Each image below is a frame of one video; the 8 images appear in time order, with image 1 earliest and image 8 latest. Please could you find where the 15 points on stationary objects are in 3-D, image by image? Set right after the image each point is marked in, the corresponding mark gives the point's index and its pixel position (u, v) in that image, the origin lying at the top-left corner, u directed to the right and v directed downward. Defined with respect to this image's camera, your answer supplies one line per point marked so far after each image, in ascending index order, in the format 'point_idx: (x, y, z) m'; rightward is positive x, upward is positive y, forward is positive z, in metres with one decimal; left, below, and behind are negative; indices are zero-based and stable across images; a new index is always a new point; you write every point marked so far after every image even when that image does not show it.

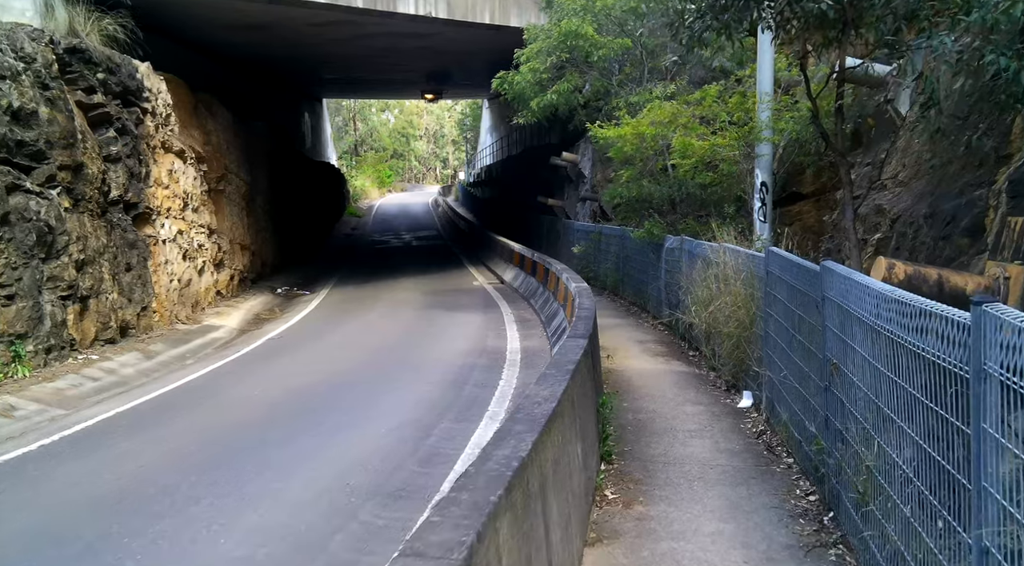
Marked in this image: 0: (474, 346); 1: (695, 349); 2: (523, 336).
0: (-0.6, -0.9, +14.5) m
1: (+2.4, -0.9, +13.3) m
2: (+0.1, -0.8, +15.8) m
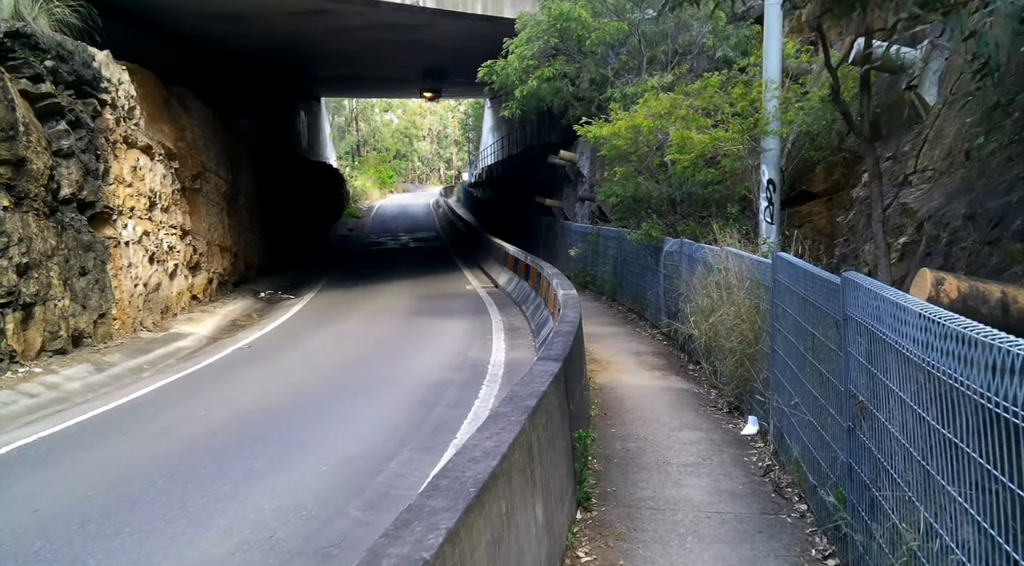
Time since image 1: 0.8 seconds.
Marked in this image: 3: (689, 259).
0: (-0.8, -1.0, +13.3) m
1: (+2.2, -1.0, +12.1) m
2: (-0.1, -0.9, +14.6) m
3: (+2.3, +0.3, +13.0) m
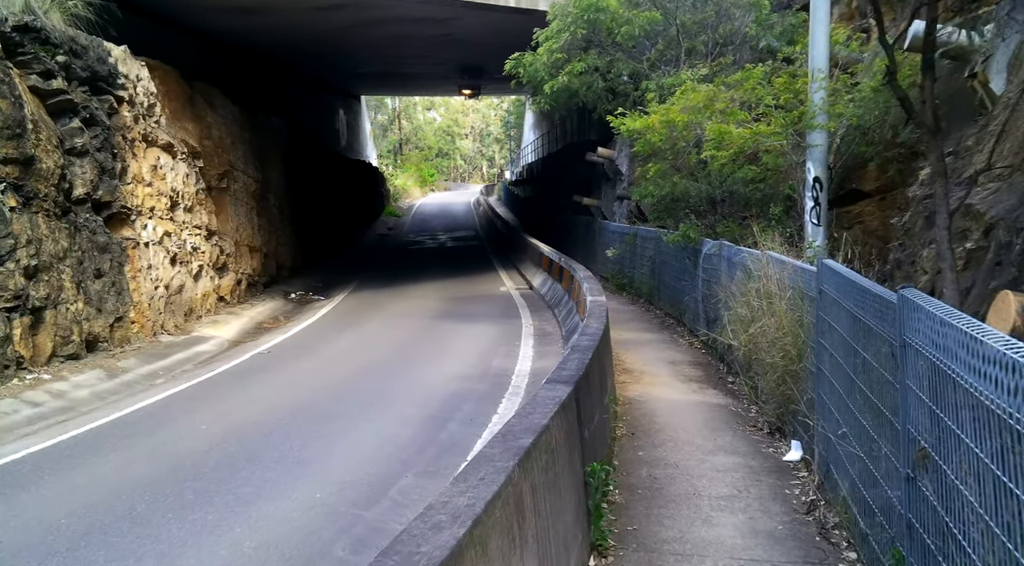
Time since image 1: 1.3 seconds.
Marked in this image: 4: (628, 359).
0: (-0.4, -1.0, +12.6) m
1: (+2.5, -1.0, +11.3) m
2: (+0.3, -0.9, +13.9) m
3: (+2.6, +0.2, +12.2) m
4: (+1.5, -1.0, +13.4) m
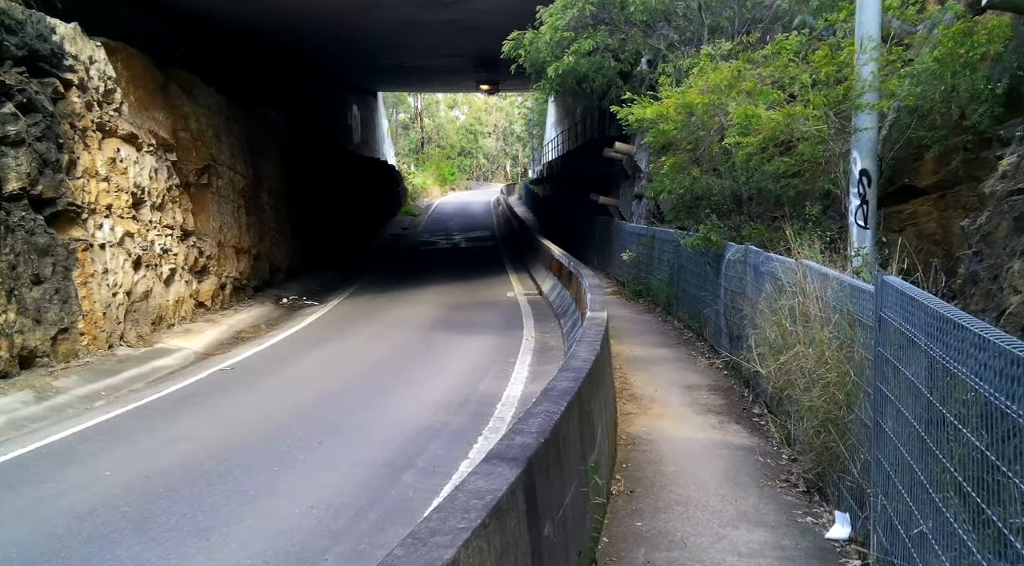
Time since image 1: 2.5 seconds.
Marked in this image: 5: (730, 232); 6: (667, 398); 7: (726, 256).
0: (-0.5, -1.1, +10.9) m
1: (+2.3, -1.2, +9.5) m
2: (+0.3, -1.1, +12.1) m
3: (+2.5, +0.1, +10.4) m
4: (+1.5, -1.1, +11.6) m
5: (+2.9, +0.7, +13.6) m
6: (+1.6, -1.2, +10.5) m
7: (+2.6, +0.3, +12.3) m
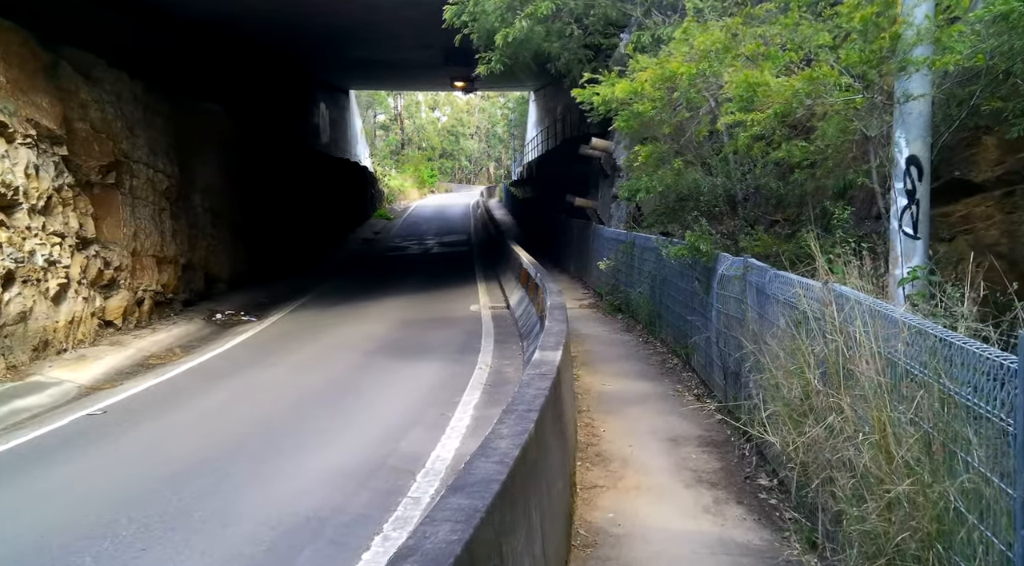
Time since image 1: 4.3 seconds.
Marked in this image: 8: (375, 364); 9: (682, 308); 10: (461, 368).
0: (-1.1, -1.4, +8.4) m
1: (+1.8, -1.3, +7.0) m
2: (-0.3, -1.3, +9.6) m
3: (+1.9, -0.1, +7.9) m
4: (+0.9, -1.3, +9.1) m
5: (+2.3, +0.5, +11.1) m
6: (+1.1, -1.4, +8.1) m
7: (+2.0, +0.1, +9.8) m
8: (-1.9, -1.1, +13.5) m
9: (+2.0, -0.3, +12.2) m
10: (-0.7, -1.1, +12.9) m
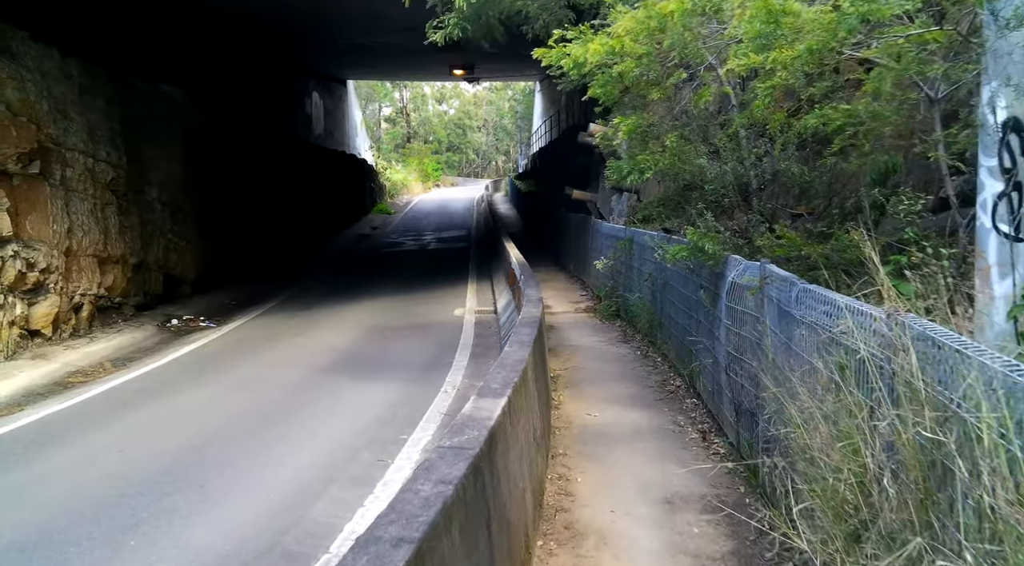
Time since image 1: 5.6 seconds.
0: (-1.4, -1.4, +6.4) m
1: (+1.4, -1.4, +5.0) m
2: (-0.6, -1.4, +7.6) m
3: (+1.6, -0.2, +5.9) m
4: (+0.5, -1.4, +7.1) m
5: (+2.0, +0.4, +9.1) m
6: (+0.7, -1.5, +6.0) m
7: (+1.7, 0.0, +7.8) m
8: (-2.1, -1.1, +11.6) m
9: (+1.7, -0.4, +10.2) m
10: (-1.0, -1.1, +10.9) m
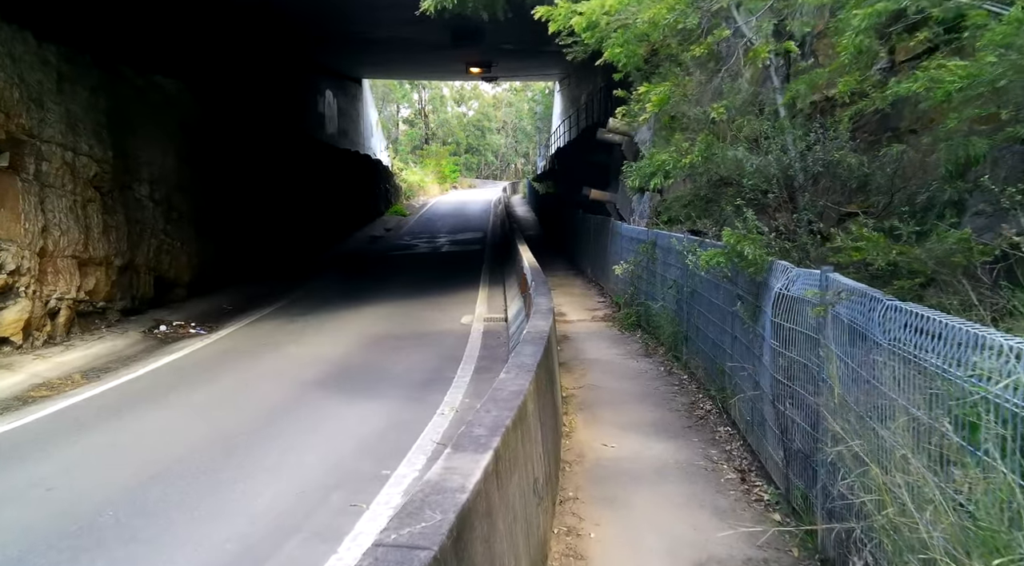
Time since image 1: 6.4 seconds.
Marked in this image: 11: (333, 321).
0: (-1.5, -1.5, +5.1) m
1: (+1.4, -1.5, +3.7) m
2: (-0.6, -1.4, +6.4) m
3: (+1.6, -0.2, +4.6) m
4: (+0.5, -1.4, +5.8) m
5: (+2.0, +0.3, +7.8) m
6: (+0.7, -1.5, +4.7) m
7: (+1.7, 0.0, +6.5) m
8: (-2.1, -1.2, +10.3) m
9: (+1.8, -0.4, +8.9) m
10: (-0.9, -1.2, +9.6) m
11: (-3.1, -0.7, +17.2) m
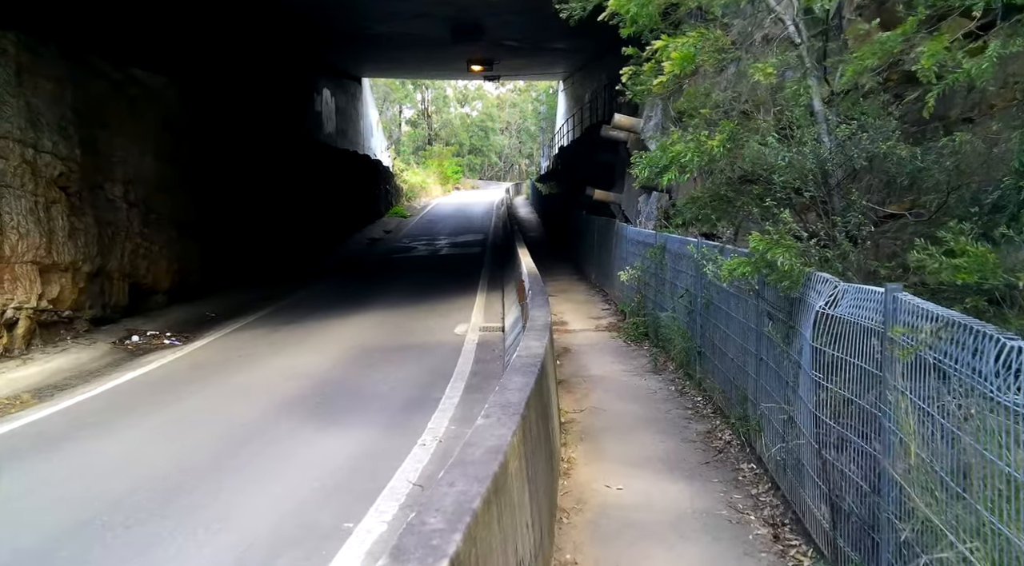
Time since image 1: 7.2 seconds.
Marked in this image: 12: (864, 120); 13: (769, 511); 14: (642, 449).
0: (-1.5, -1.6, +4.0) m
1: (+1.3, -1.6, +2.5) m
2: (-0.7, -1.5, +5.2) m
3: (+1.5, -0.3, +3.4) m
4: (+0.5, -1.5, +4.7) m
5: (+2.0, +0.2, +6.6) m
6: (+0.6, -1.6, +3.6) m
7: (+1.6, -0.1, +5.3) m
8: (-2.1, -1.3, +9.2) m
9: (+1.7, -0.5, +7.7) m
10: (-1.0, -1.3, +8.5) m
11: (-3.1, -0.8, +16.1) m
12: (+2.5, +1.2, +7.3) m
13: (+1.5, -1.4, +6.2) m
14: (+0.9, -1.3, +7.4) m
